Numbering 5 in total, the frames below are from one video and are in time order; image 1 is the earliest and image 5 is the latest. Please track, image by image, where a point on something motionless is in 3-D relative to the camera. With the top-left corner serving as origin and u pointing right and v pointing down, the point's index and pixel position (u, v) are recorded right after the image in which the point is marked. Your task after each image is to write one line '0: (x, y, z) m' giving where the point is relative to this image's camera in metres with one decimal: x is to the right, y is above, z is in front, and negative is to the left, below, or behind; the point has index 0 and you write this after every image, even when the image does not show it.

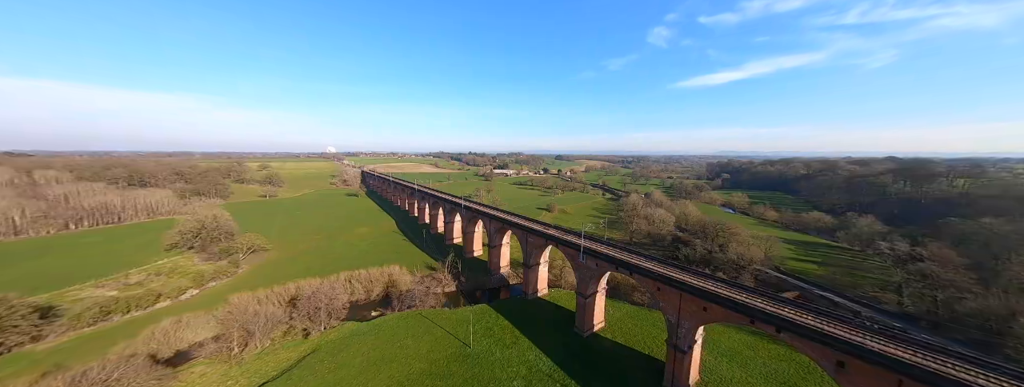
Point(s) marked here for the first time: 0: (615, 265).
0: (+6.8, -4.8, +17.6) m
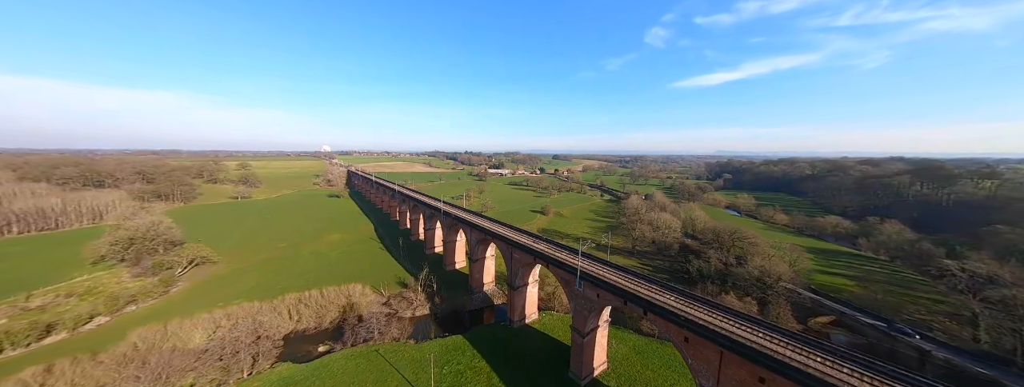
0: (+5.5, -5.2, +13.2) m
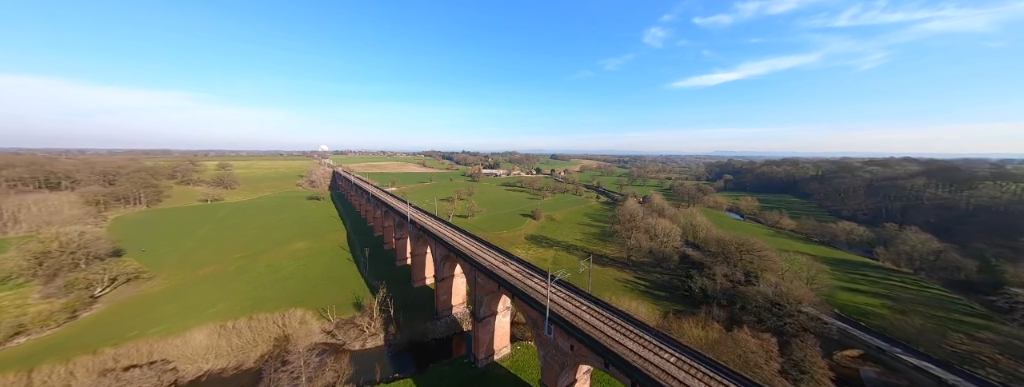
0: (+3.2, -5.9, +9.5) m
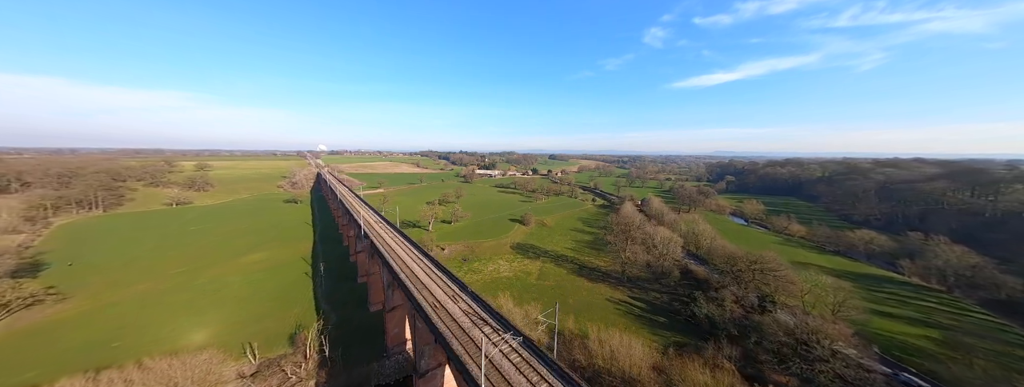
0: (+0.9, -6.5, +5.5) m
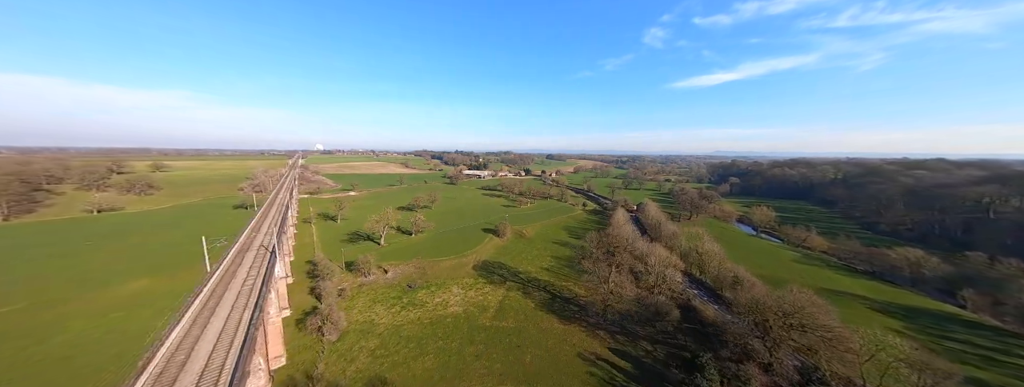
0: (-3.5, -7.5, -1.6) m
